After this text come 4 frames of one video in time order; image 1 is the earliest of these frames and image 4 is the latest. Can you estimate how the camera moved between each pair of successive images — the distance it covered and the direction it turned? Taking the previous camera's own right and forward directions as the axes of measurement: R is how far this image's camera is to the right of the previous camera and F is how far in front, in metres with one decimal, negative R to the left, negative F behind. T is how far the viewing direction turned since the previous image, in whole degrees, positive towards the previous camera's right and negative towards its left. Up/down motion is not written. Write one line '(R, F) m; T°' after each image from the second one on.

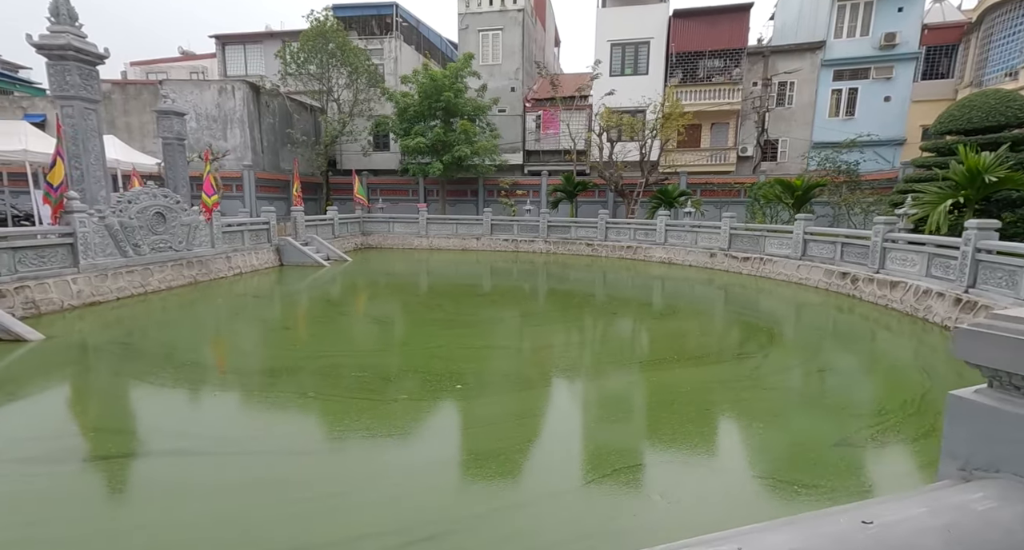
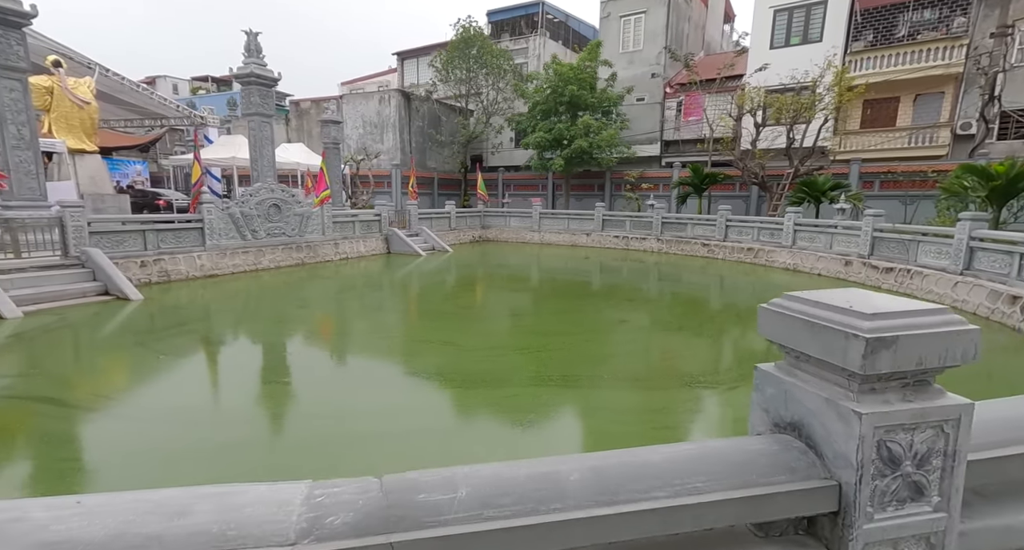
(+2.4, +0.7) m; -24°
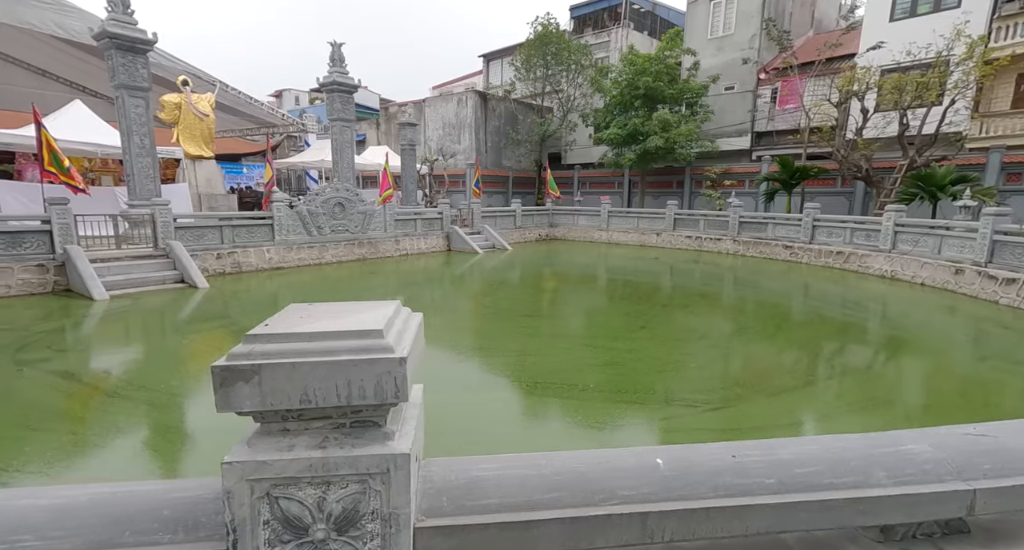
(+1.1, +0.3) m; -12°
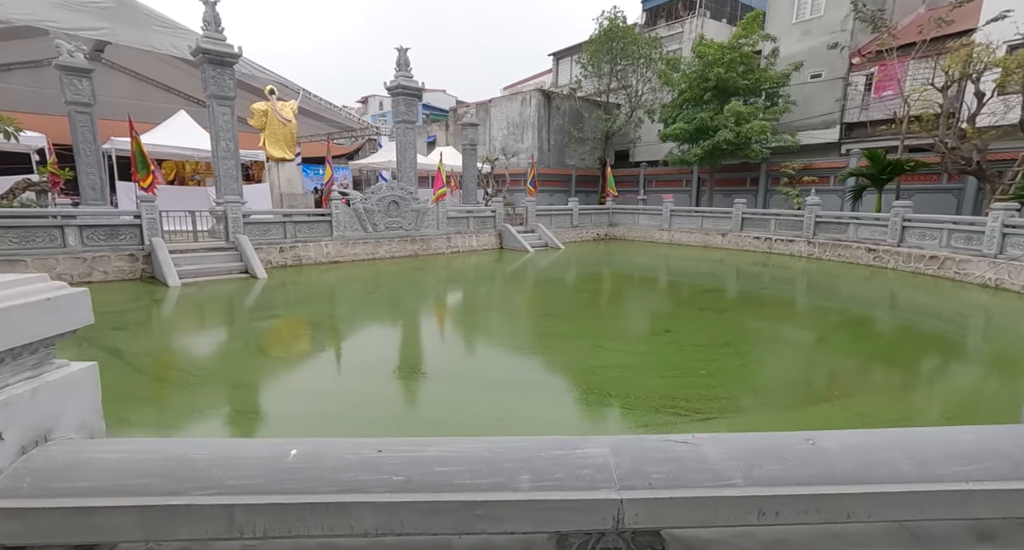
(+0.7, +0.2) m; -10°
